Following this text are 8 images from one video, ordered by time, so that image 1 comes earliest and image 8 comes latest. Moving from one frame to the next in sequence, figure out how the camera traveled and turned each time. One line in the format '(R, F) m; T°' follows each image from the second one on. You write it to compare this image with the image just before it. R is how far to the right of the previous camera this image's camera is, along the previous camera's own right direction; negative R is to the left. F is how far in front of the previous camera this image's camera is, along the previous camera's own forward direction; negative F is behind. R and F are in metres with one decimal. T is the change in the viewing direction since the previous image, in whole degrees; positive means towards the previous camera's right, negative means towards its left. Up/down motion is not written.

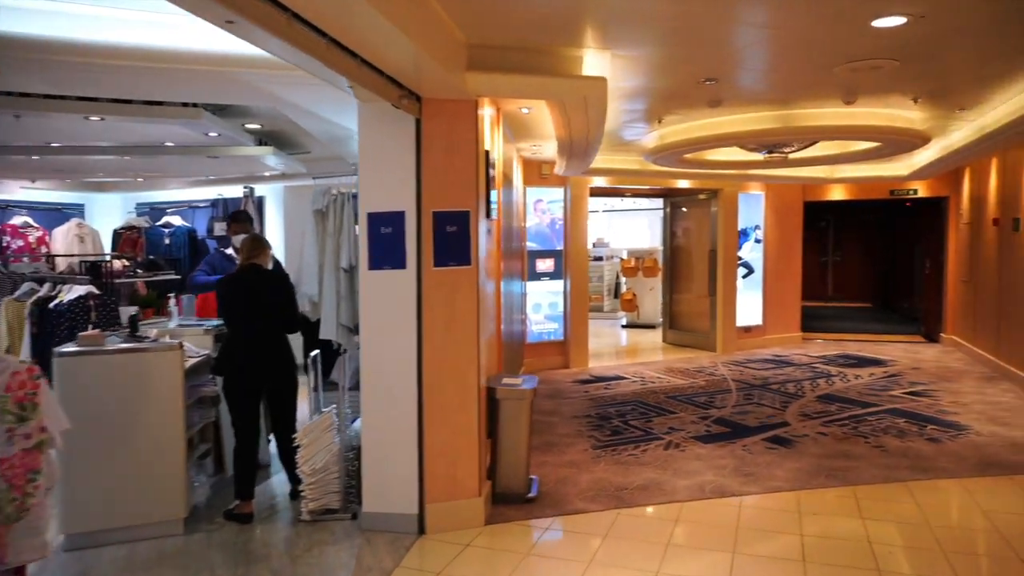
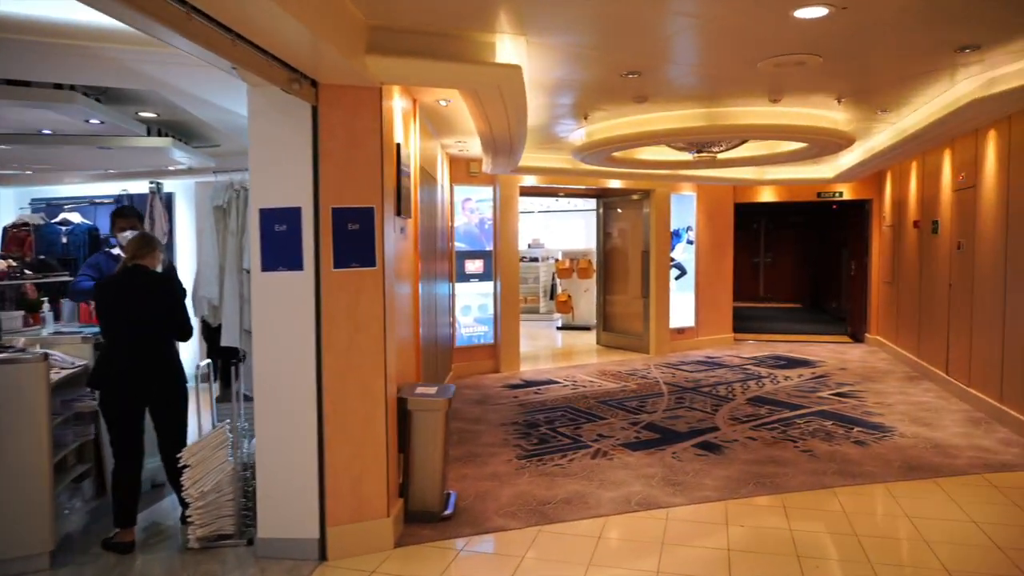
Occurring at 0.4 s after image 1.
(+0.2, +0.3) m; +5°
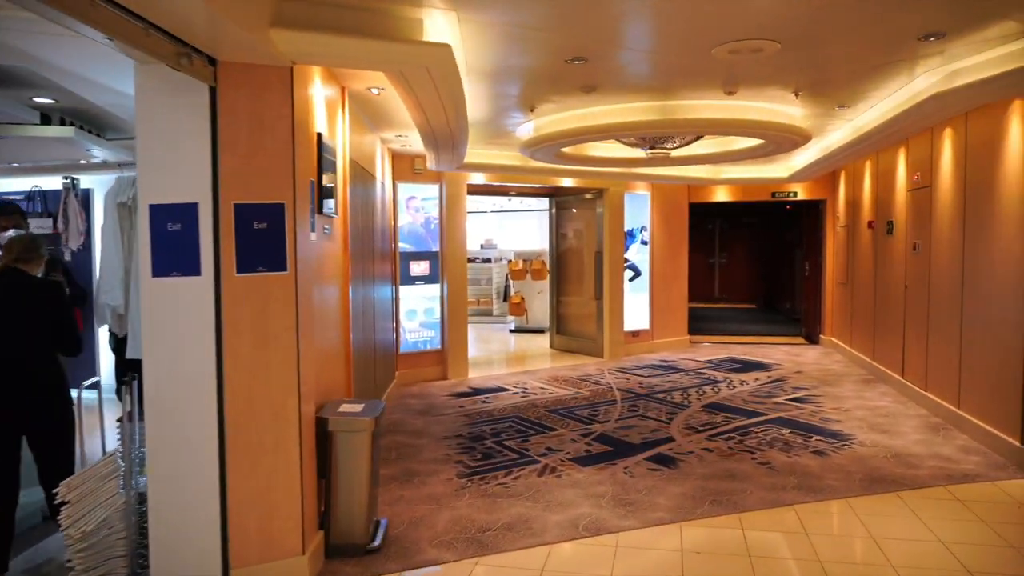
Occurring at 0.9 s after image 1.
(+0.1, +0.4) m; +3°
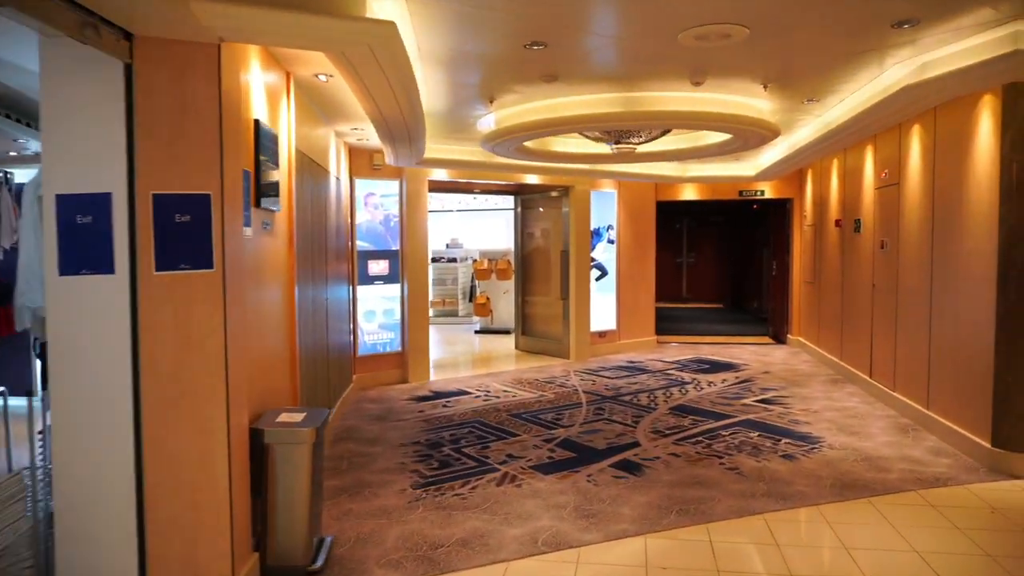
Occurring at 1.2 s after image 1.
(+0.1, +0.2) m; +2°
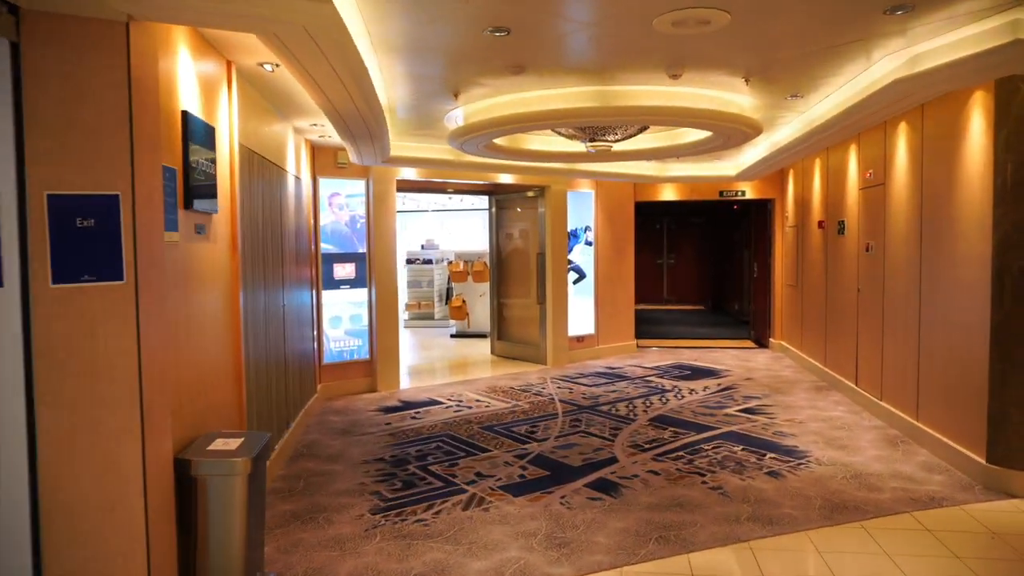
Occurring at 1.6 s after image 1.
(+0.1, +0.3) m; +1°
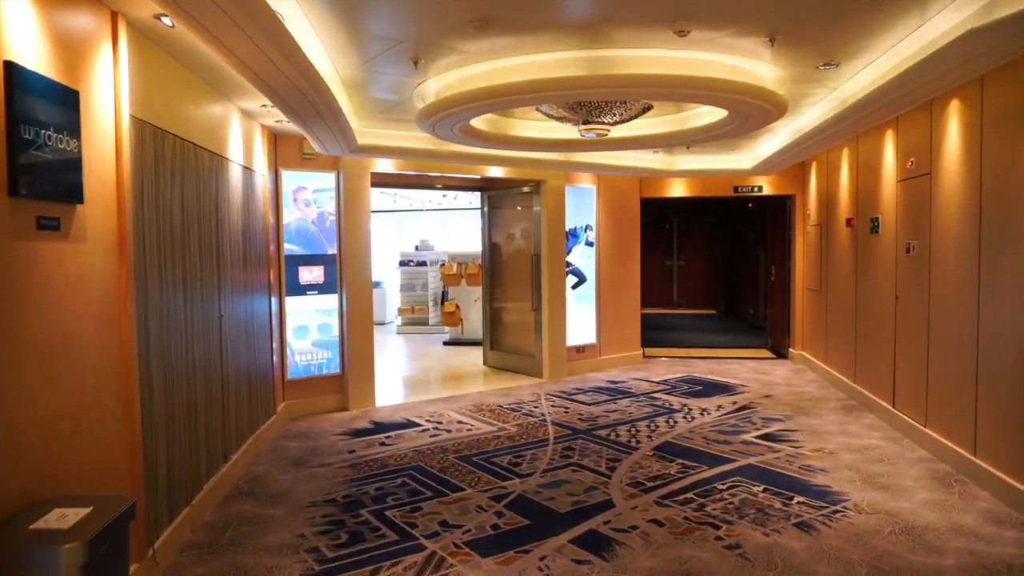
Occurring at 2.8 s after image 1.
(+0.2, +0.9) m; -1°
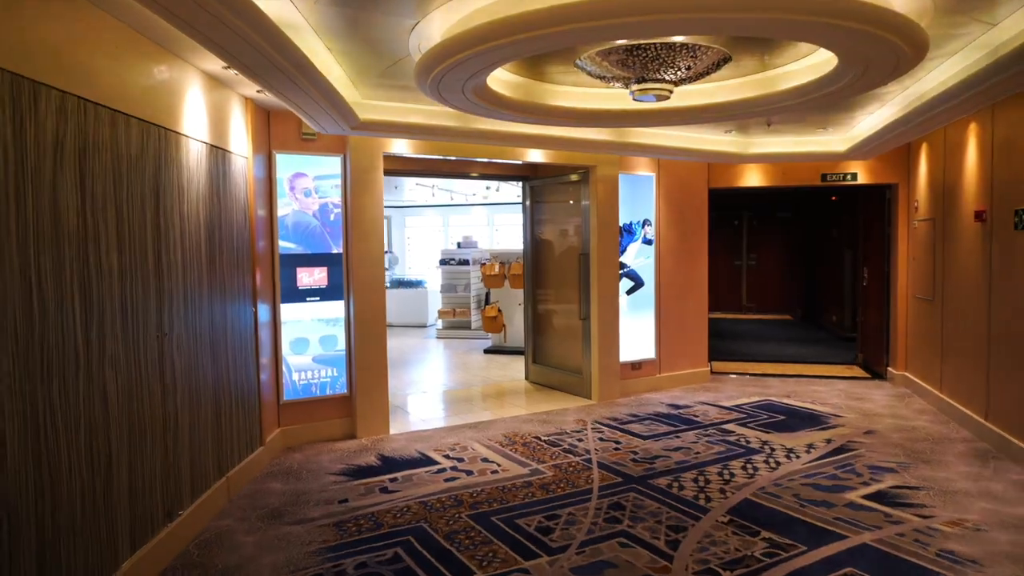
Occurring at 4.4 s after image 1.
(+0.2, +1.2) m; -5°
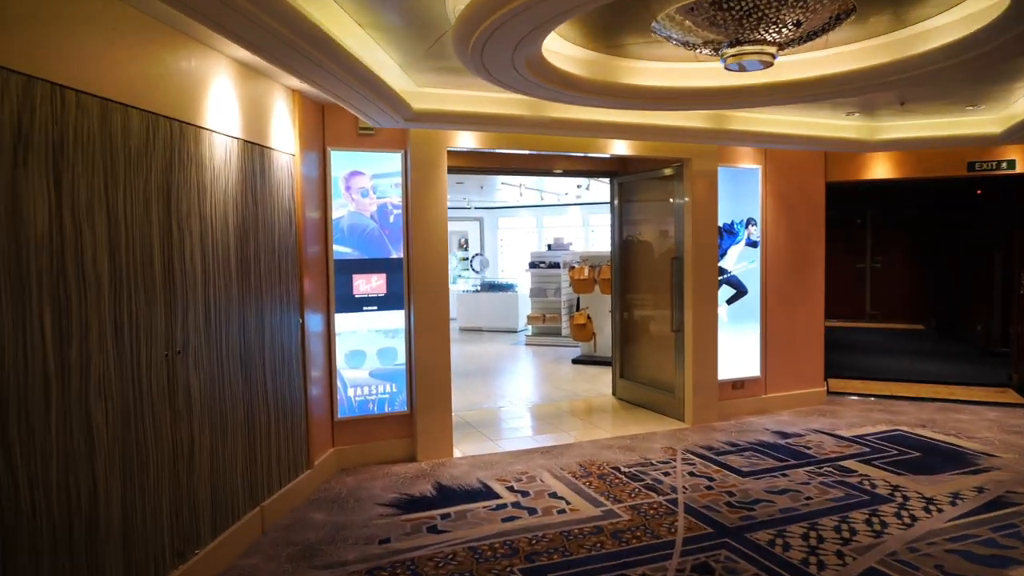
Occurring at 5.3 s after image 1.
(+0.2, +0.7) m; -8°
